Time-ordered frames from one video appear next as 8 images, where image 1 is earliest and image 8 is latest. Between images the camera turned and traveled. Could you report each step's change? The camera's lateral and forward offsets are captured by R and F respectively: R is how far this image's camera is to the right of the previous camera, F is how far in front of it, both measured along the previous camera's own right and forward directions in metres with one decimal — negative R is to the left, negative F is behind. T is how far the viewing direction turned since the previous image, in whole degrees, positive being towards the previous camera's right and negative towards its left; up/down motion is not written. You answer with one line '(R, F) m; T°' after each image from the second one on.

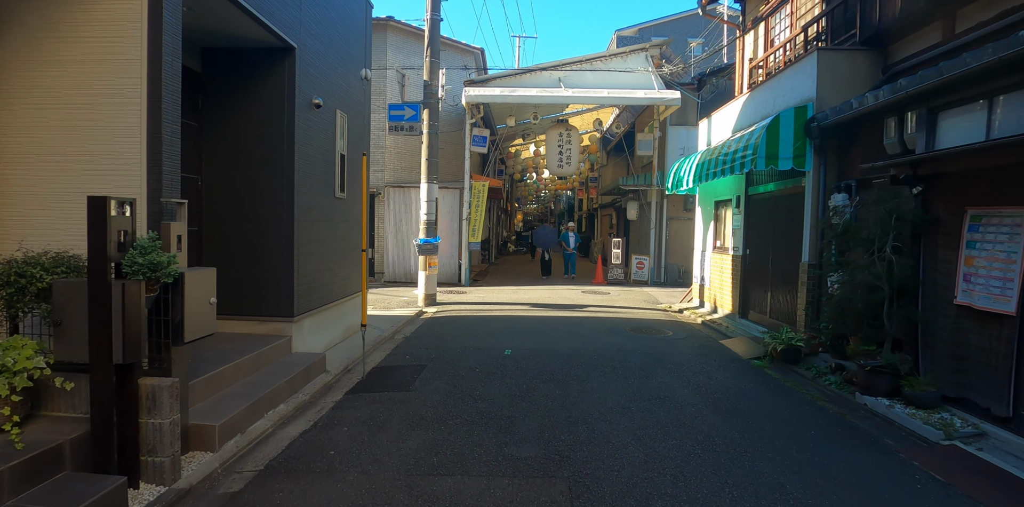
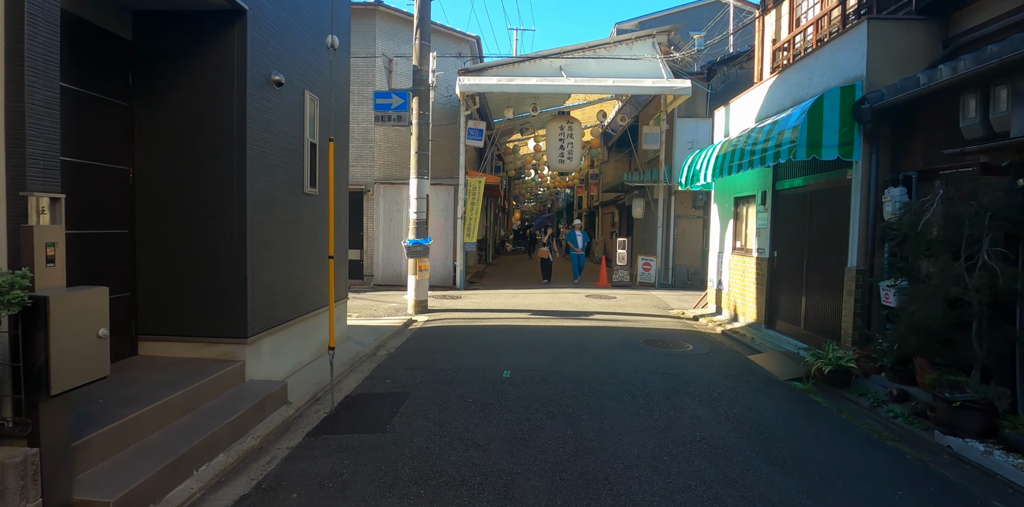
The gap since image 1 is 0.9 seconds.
(0.0, +1.1) m; 0°
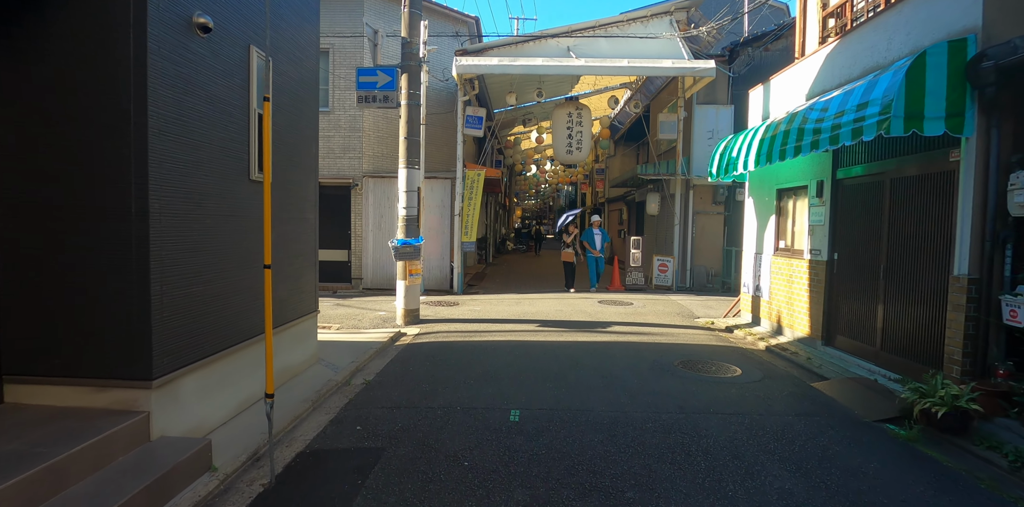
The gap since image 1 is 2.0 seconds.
(-0.1, +1.5) m; 0°
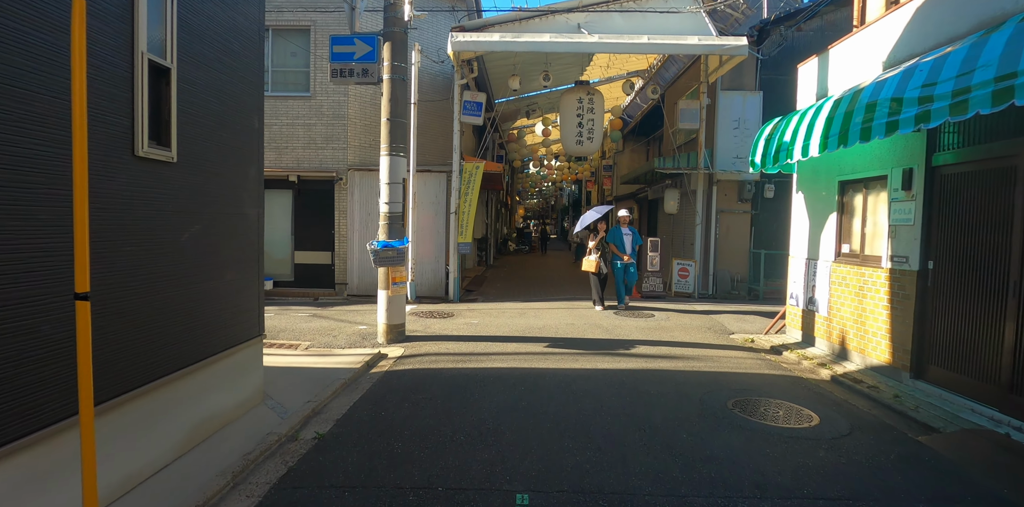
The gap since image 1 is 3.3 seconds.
(0.0, +1.6) m; 0°
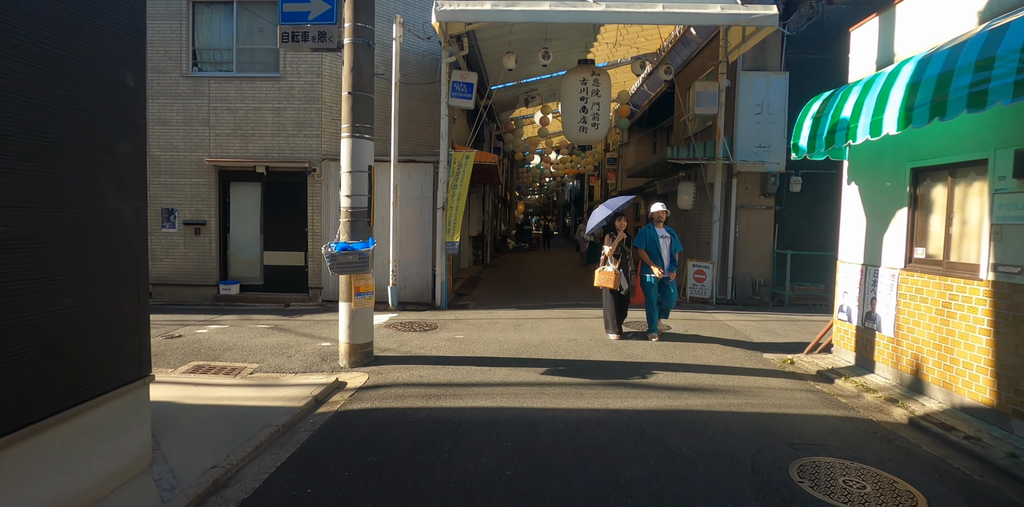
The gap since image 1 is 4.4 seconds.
(+0.1, +1.5) m; 0°
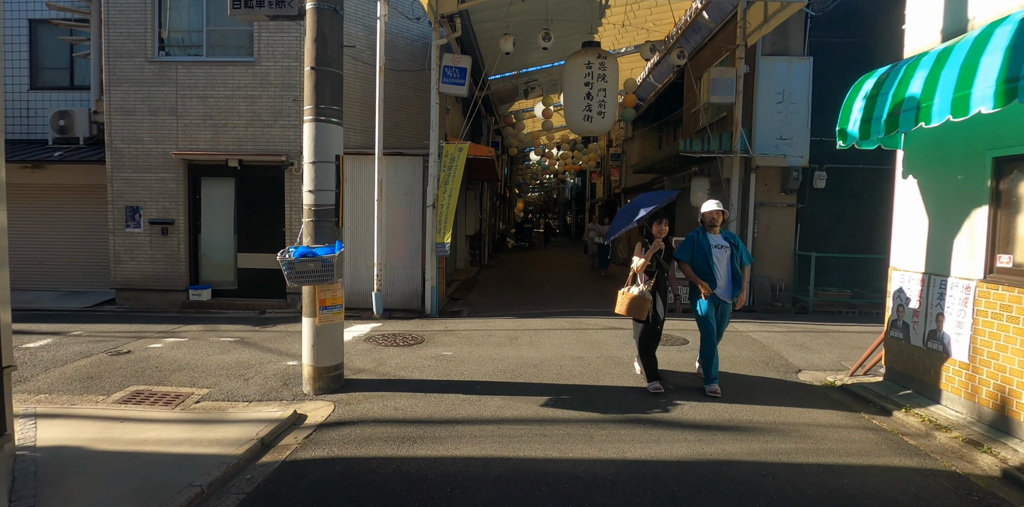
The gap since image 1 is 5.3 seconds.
(+0.1, +1.0) m; 0°
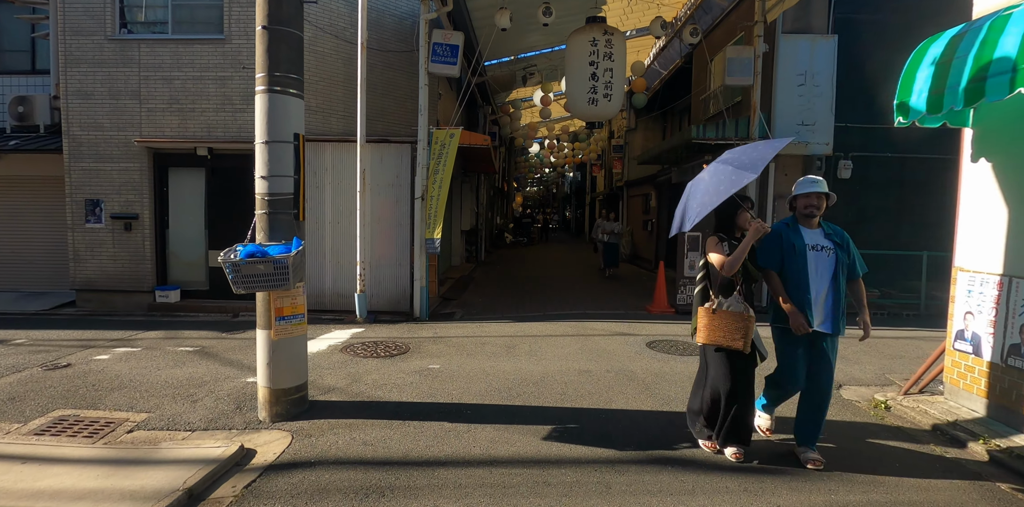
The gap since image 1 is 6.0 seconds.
(0.0, +0.9) m; 0°
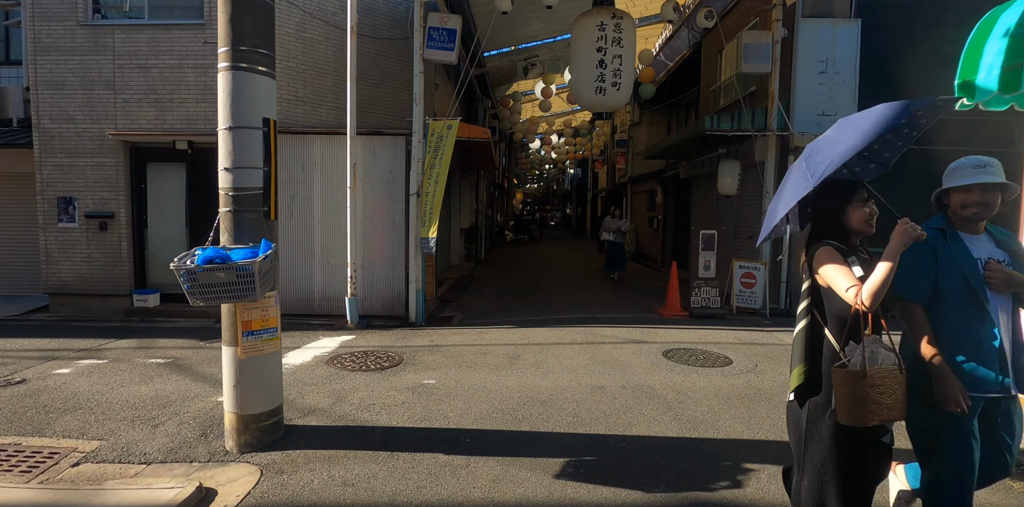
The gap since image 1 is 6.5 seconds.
(0.0, +0.6) m; 0°
